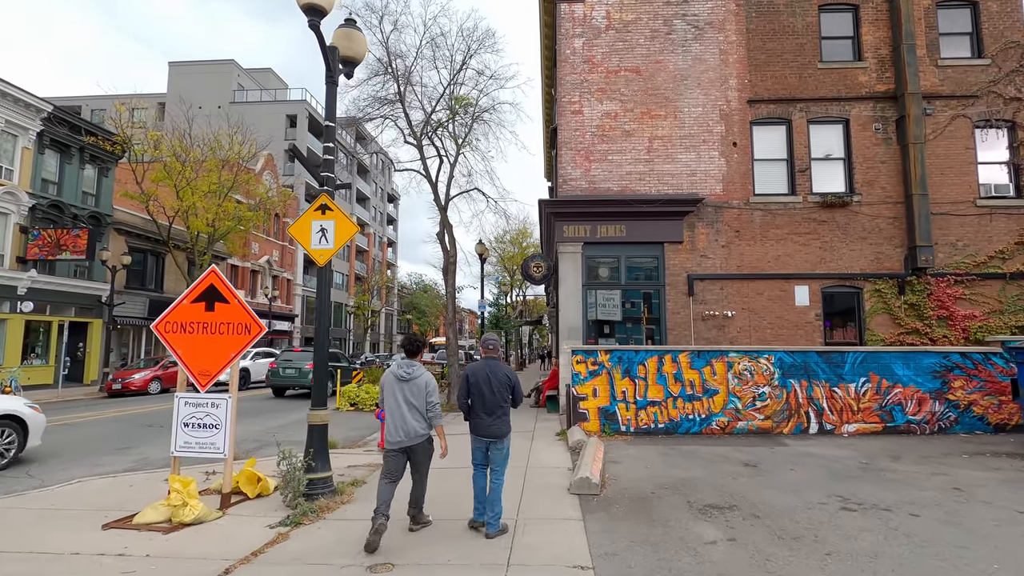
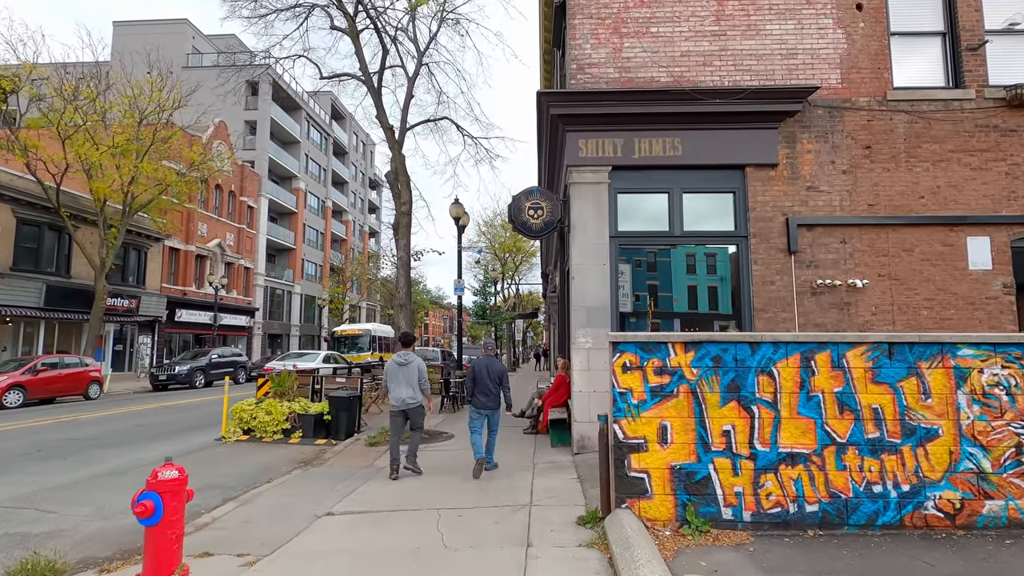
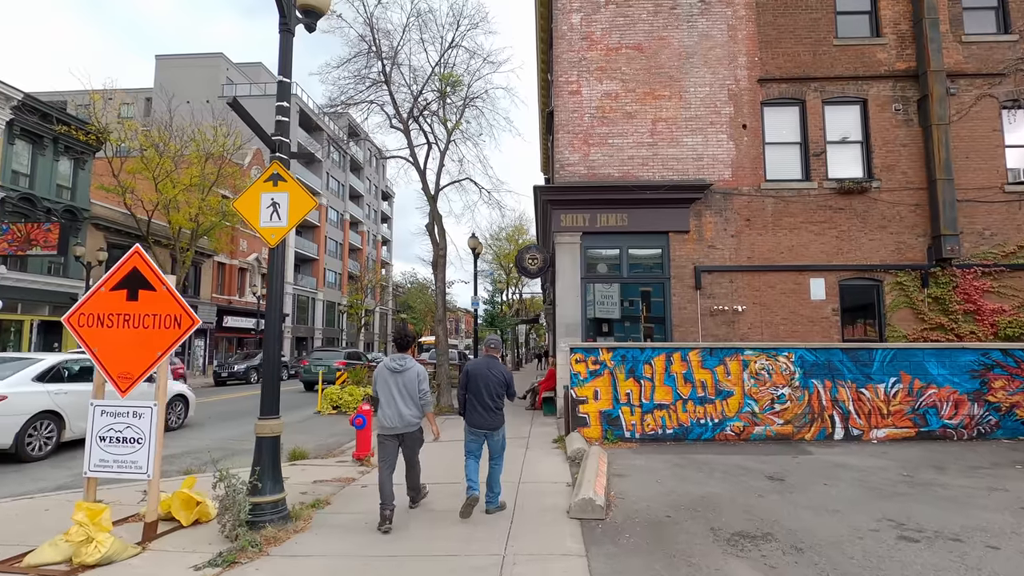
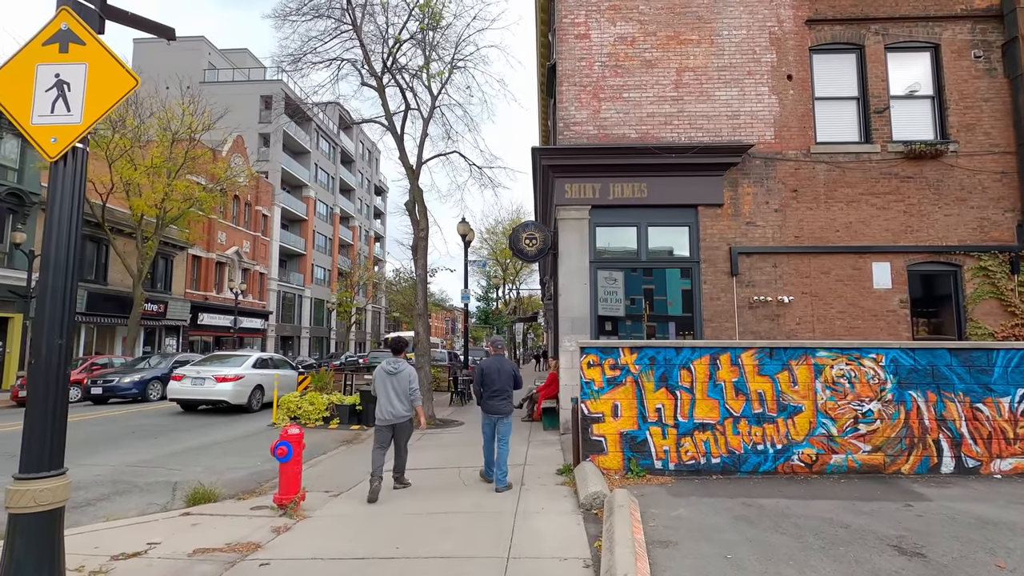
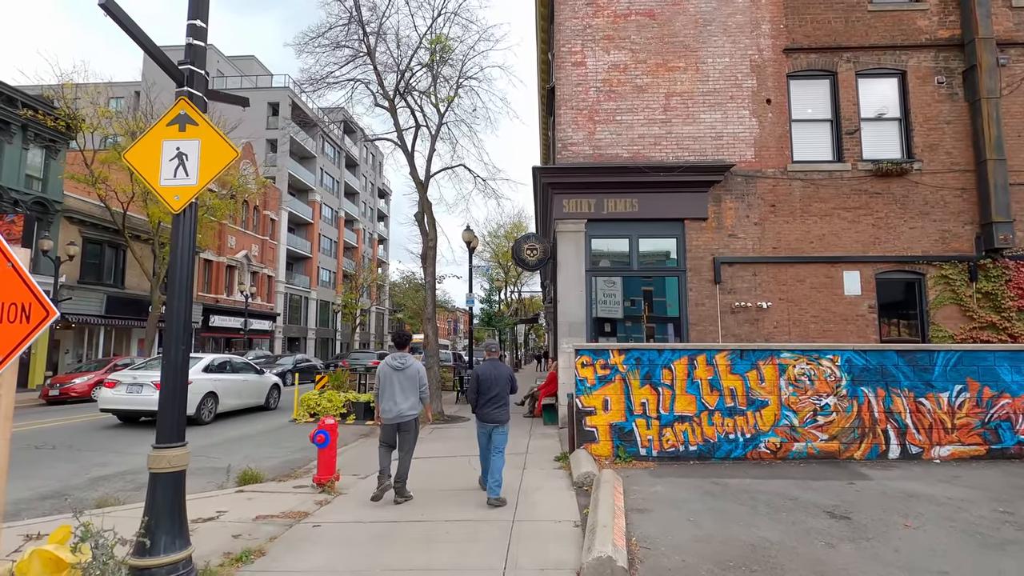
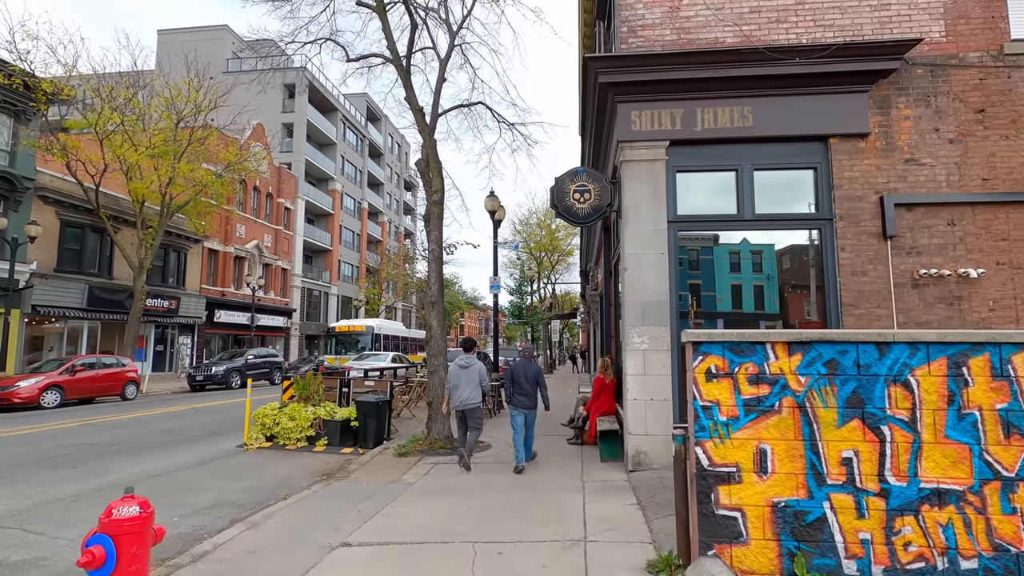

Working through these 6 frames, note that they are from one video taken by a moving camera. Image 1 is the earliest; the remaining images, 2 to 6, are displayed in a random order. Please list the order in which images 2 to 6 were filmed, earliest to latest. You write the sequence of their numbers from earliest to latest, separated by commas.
3, 5, 4, 2, 6
